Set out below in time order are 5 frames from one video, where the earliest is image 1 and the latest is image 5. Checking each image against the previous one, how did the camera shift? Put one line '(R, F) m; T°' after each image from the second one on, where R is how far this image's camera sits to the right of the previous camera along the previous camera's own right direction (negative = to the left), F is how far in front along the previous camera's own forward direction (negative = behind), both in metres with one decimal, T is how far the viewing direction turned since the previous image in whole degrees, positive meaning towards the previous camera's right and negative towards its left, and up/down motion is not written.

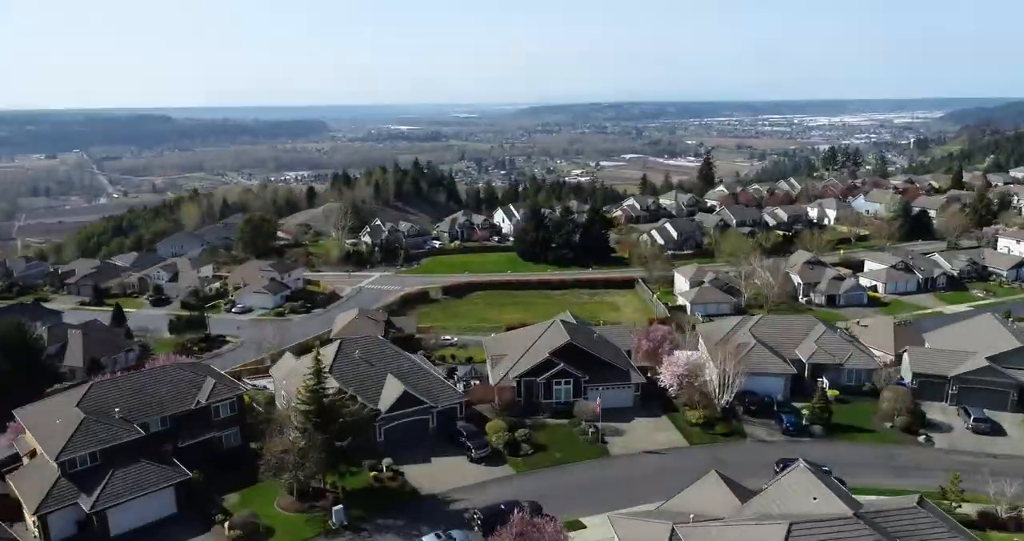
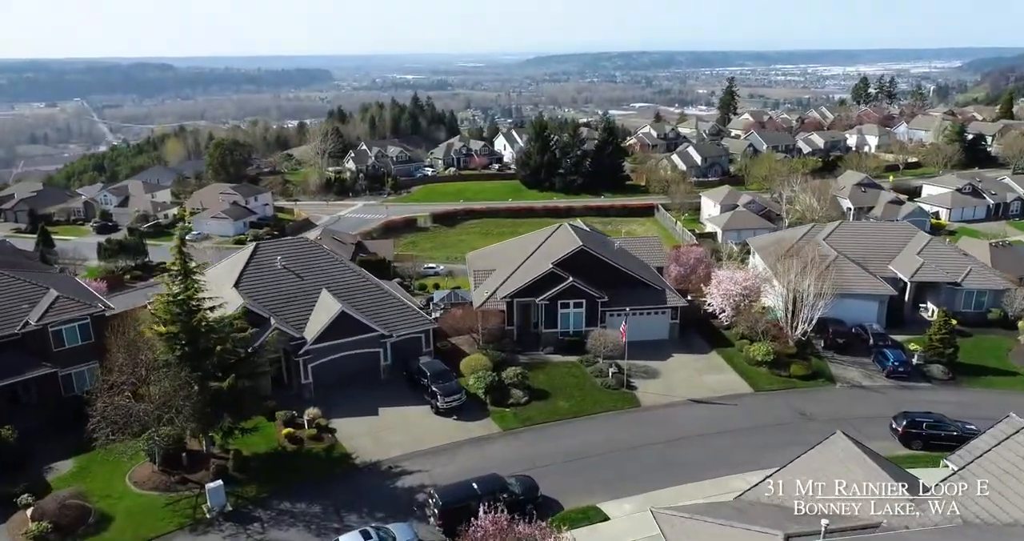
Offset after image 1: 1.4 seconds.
(+0.9, +14.9) m; -1°
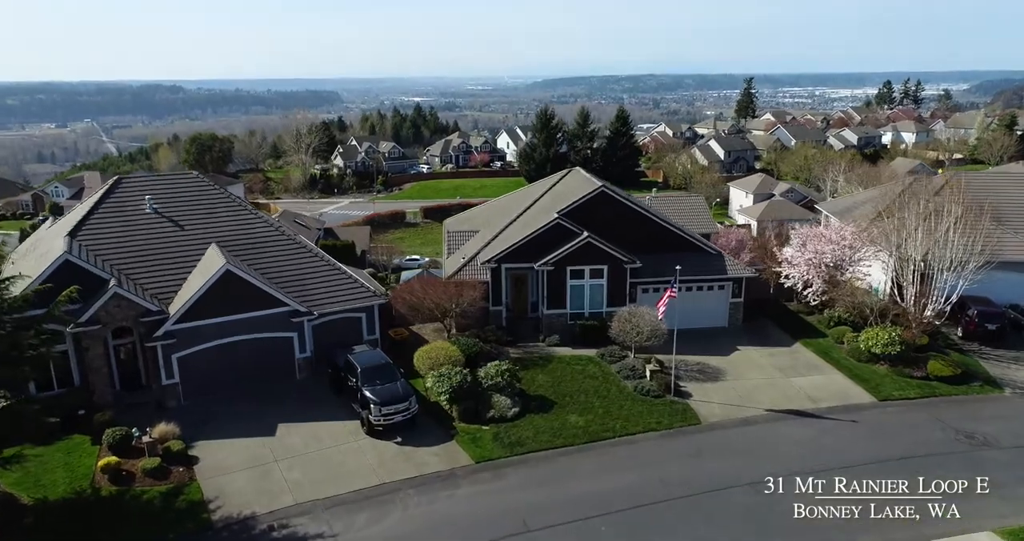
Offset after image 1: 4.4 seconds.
(+0.7, +11.8) m; -1°
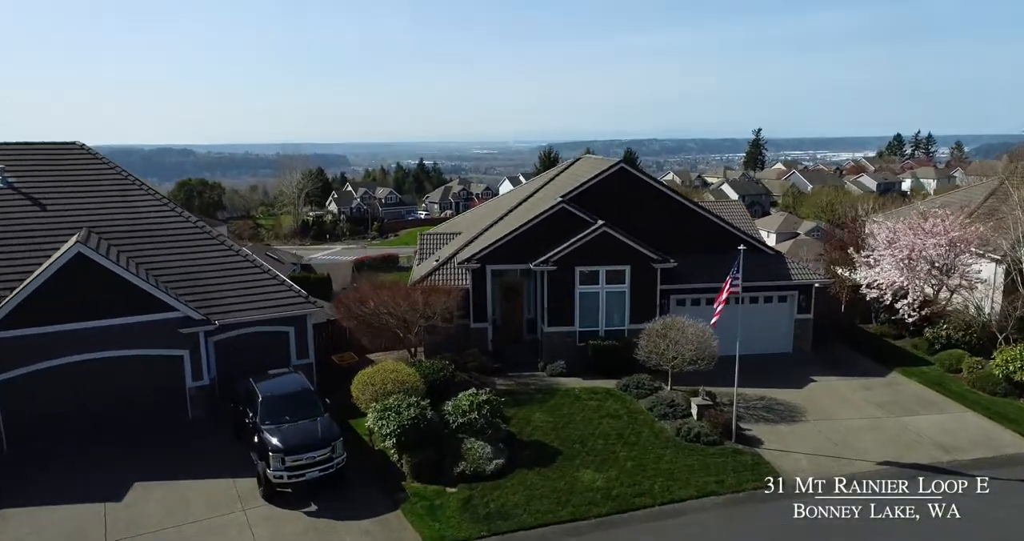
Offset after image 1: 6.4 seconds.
(+0.4, +6.6) m; 0°
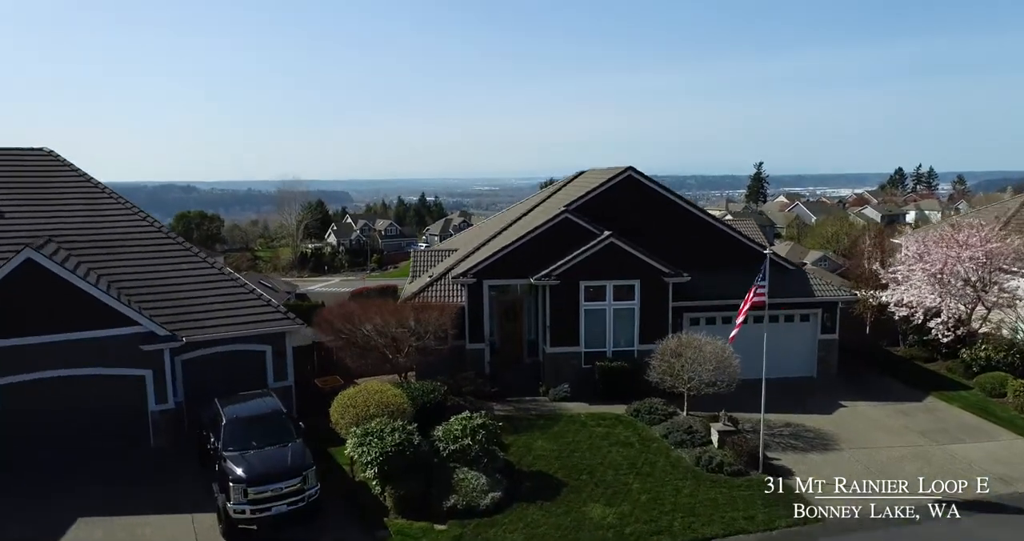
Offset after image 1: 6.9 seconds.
(0.0, +1.5) m; 0°
